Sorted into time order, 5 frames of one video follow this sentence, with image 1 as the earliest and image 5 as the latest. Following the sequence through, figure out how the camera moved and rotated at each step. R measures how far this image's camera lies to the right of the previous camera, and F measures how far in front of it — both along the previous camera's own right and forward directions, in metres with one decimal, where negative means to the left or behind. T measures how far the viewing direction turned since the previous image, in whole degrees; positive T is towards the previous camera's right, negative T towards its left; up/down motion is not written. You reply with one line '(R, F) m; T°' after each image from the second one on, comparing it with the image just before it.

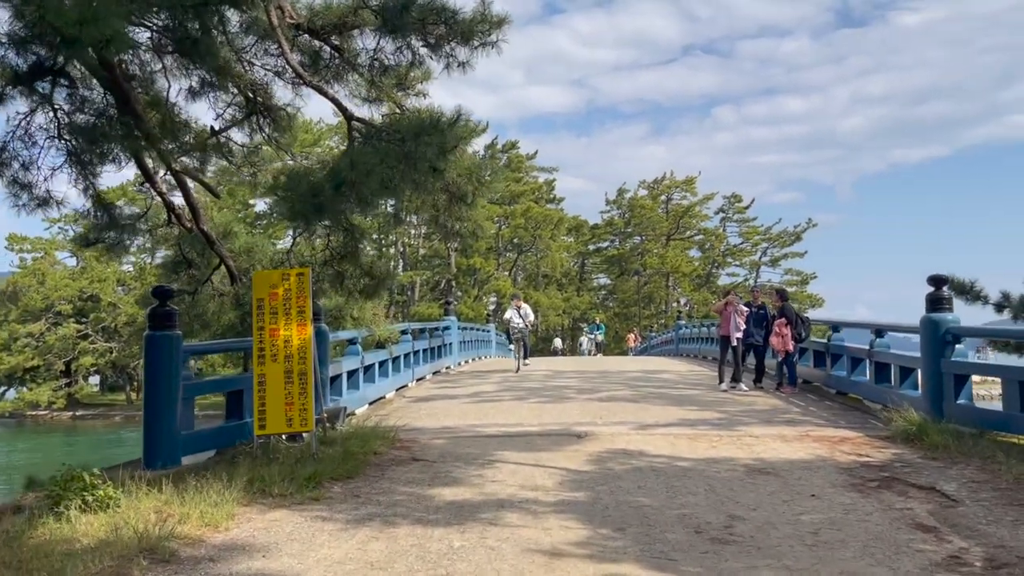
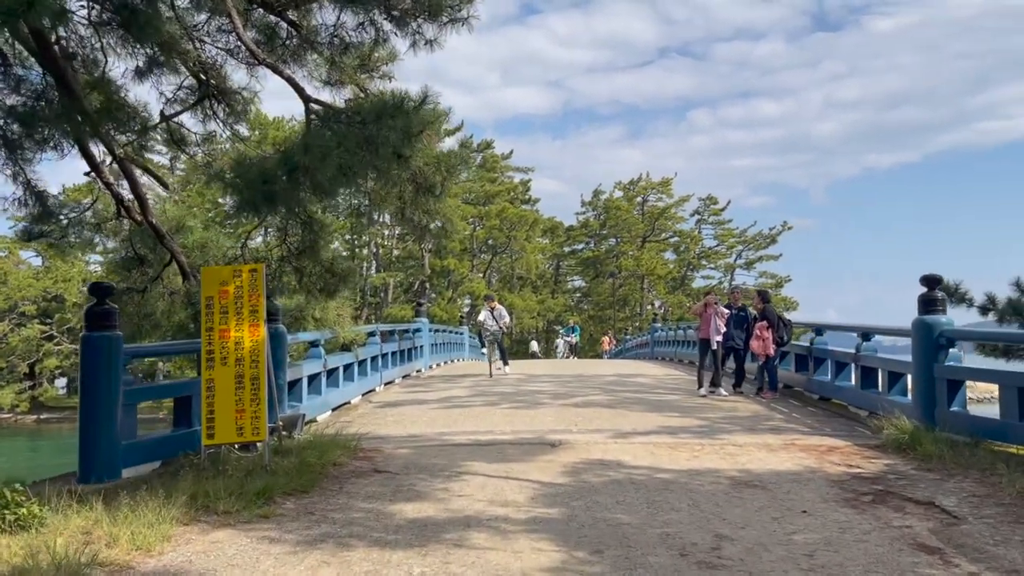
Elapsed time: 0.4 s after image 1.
(0.0, +0.5) m; +2°
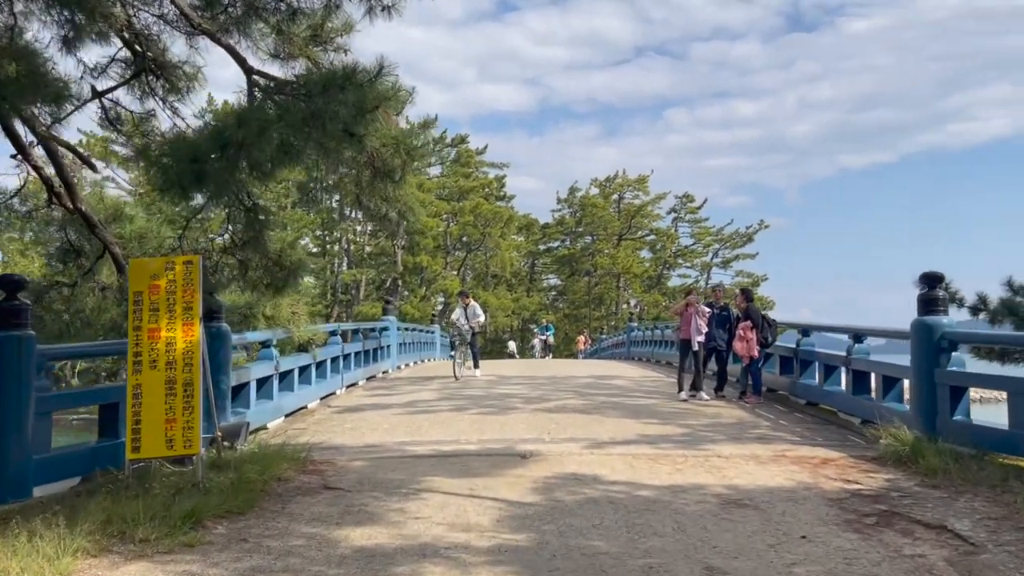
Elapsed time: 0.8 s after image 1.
(+0.1, +0.7) m; +2°
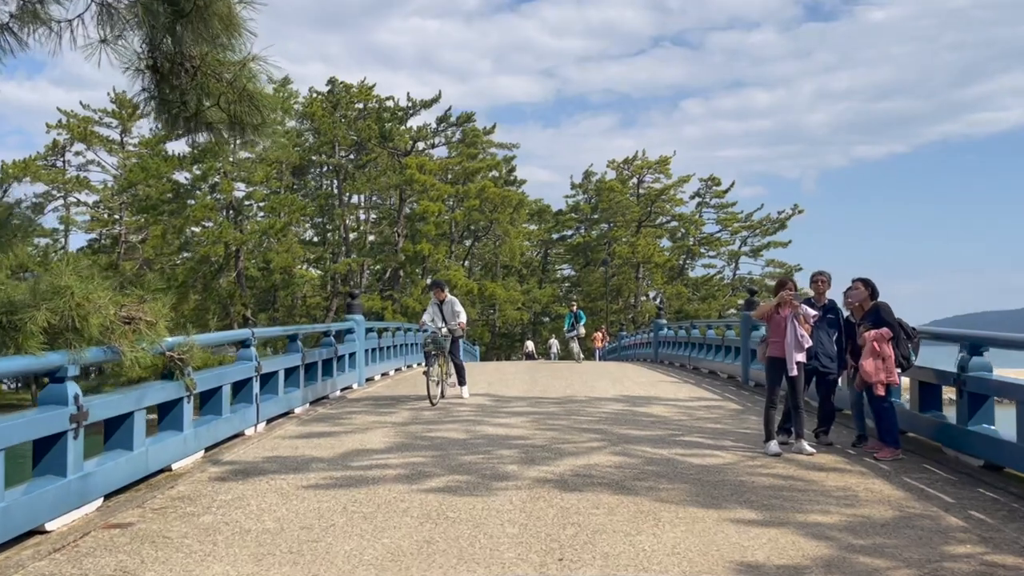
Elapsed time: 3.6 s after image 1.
(+0.2, +4.2) m; -1°
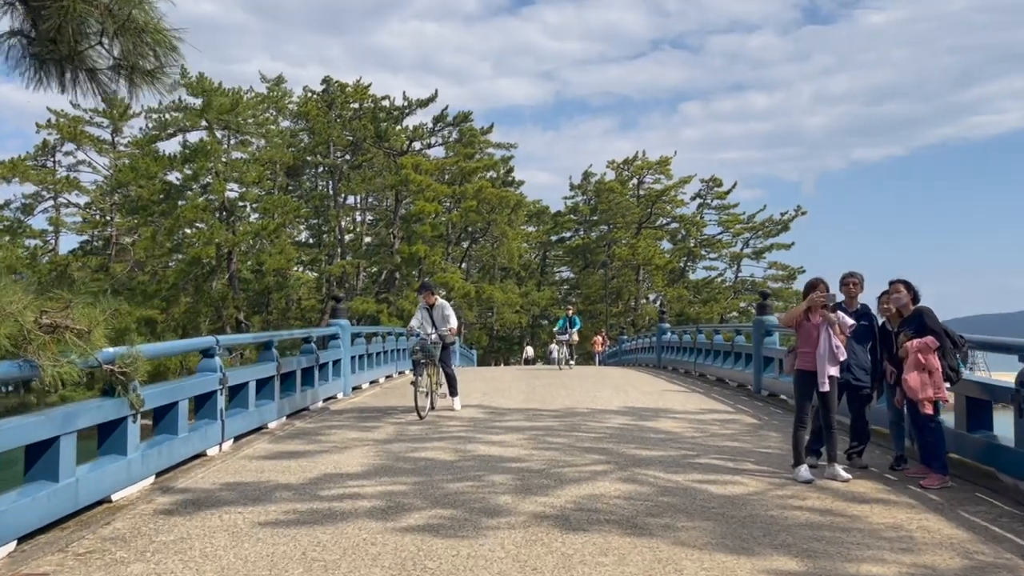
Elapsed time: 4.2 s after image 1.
(0.0, +0.9) m; 0°
